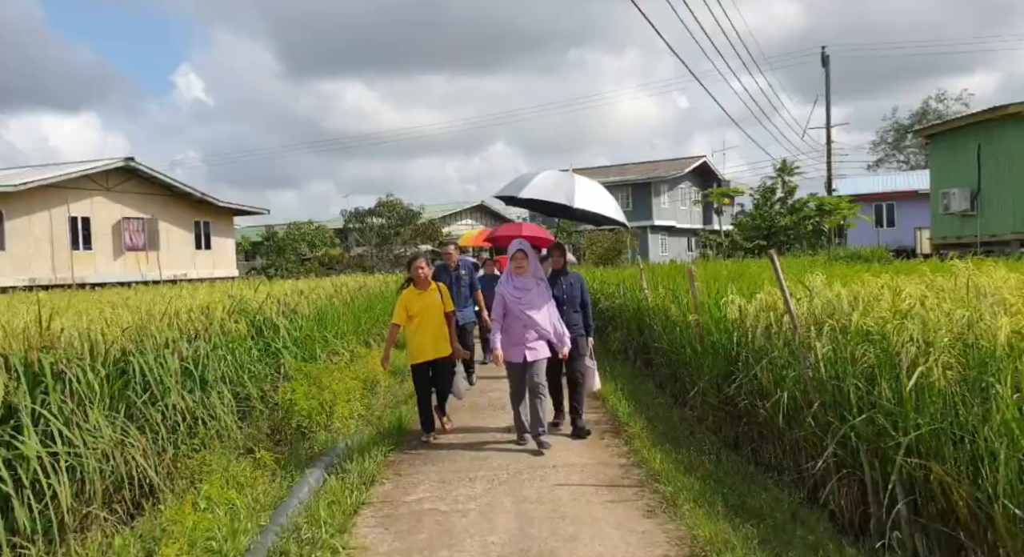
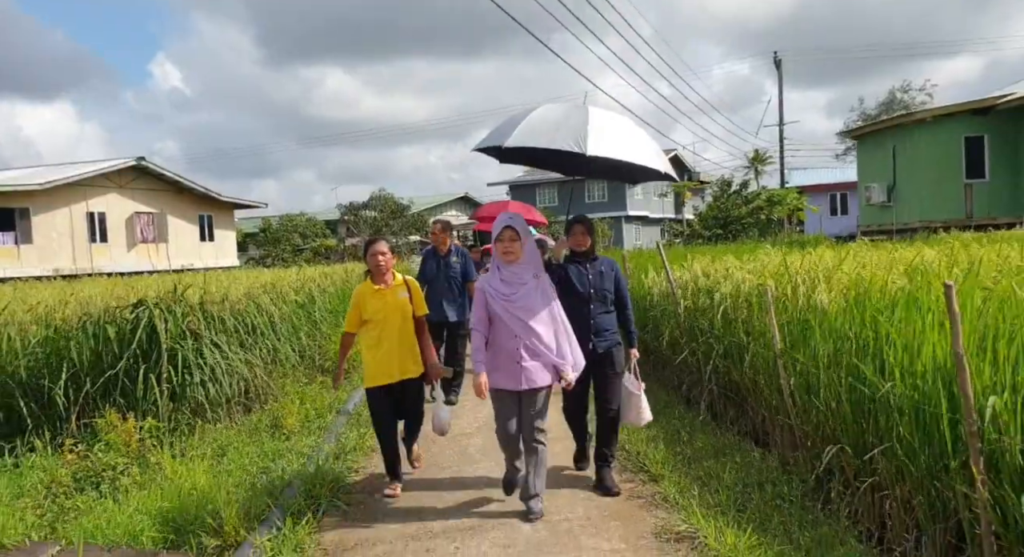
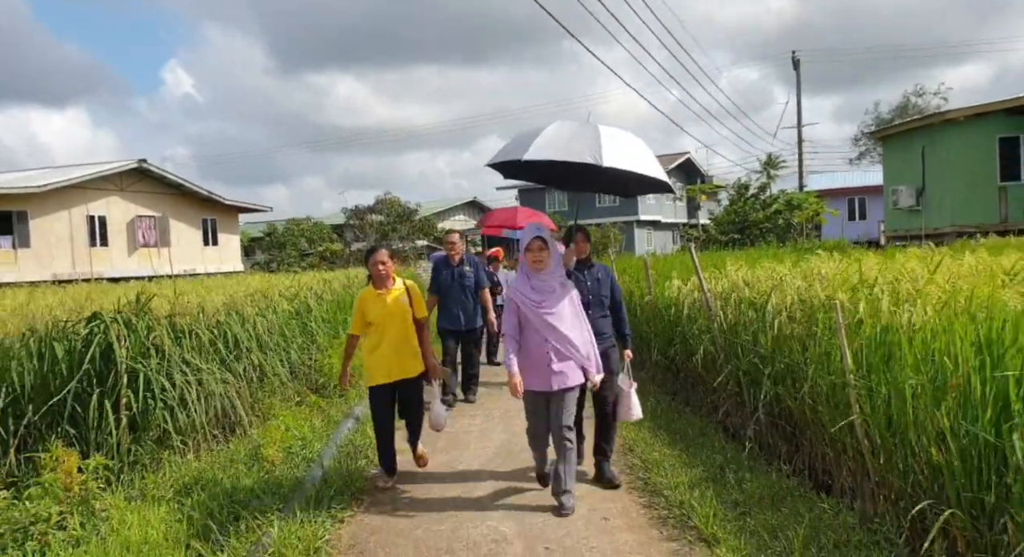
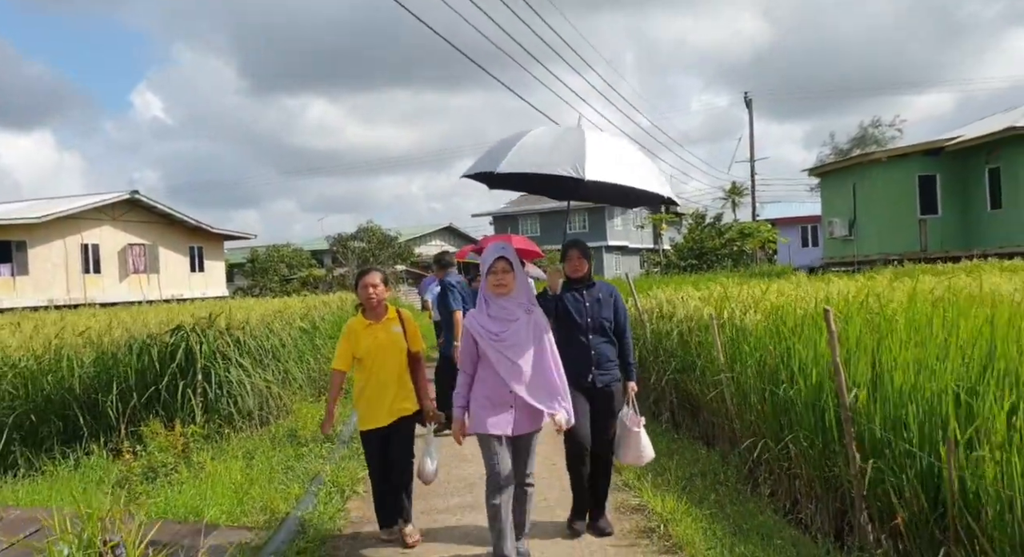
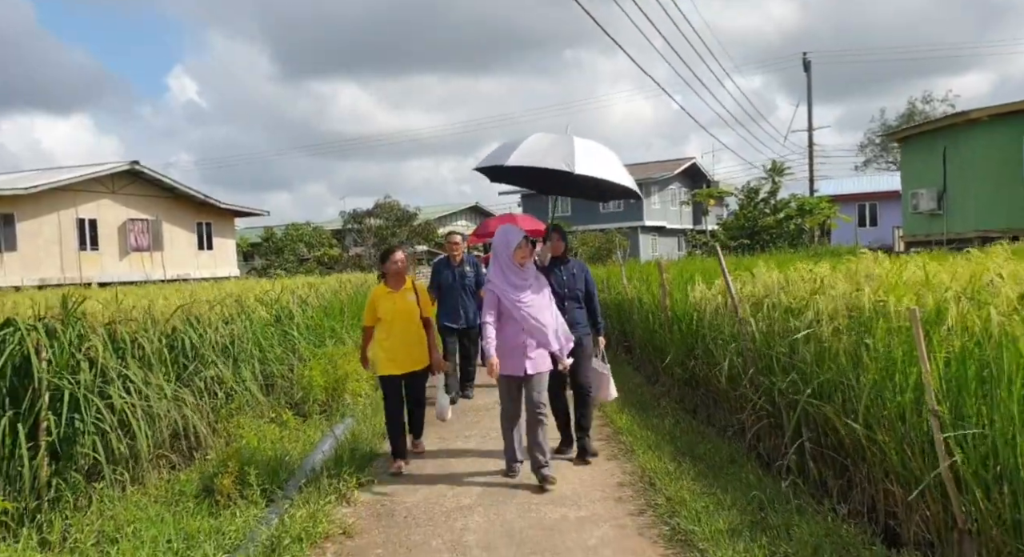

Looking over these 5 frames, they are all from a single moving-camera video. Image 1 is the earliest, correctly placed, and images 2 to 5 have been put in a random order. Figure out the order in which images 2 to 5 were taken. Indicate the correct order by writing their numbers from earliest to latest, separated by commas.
5, 3, 2, 4
